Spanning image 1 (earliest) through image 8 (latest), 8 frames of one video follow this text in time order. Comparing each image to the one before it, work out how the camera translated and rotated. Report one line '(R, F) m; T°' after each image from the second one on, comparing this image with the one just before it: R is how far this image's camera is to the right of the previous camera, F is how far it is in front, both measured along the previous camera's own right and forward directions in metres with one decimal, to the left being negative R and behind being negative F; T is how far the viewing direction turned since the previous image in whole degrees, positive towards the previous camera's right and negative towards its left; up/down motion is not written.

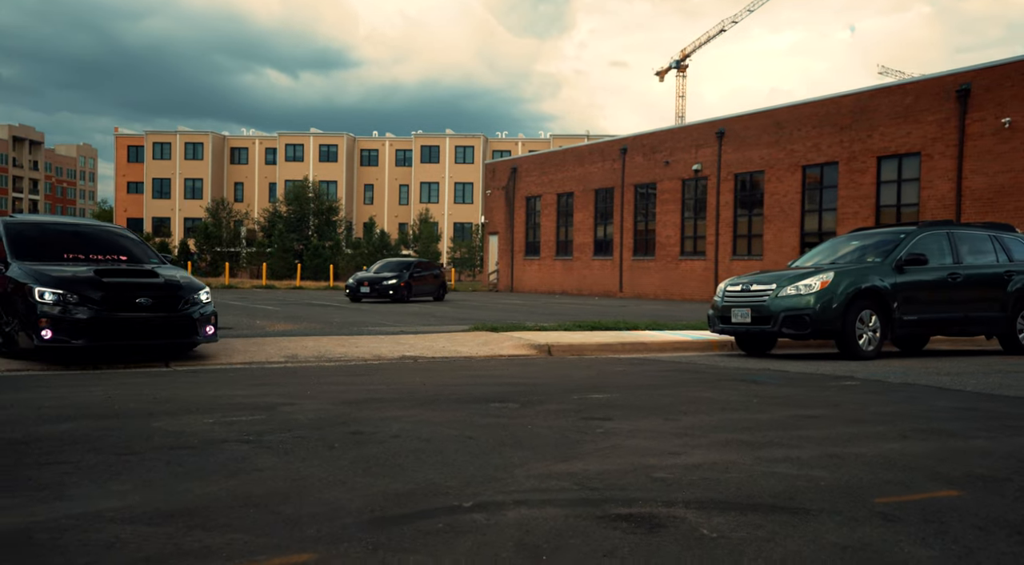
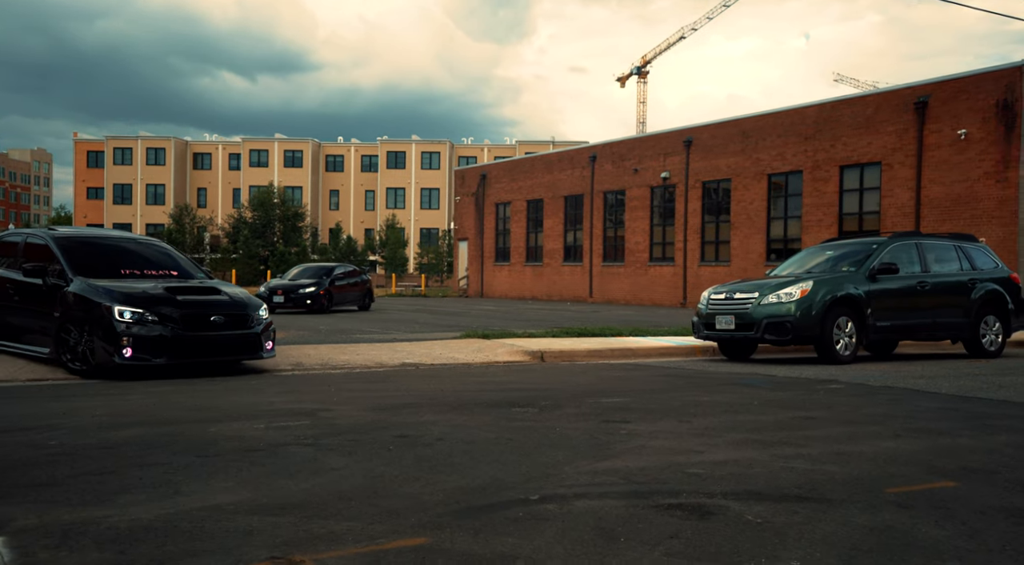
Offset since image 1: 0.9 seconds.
(-0.5, -0.6) m; +2°
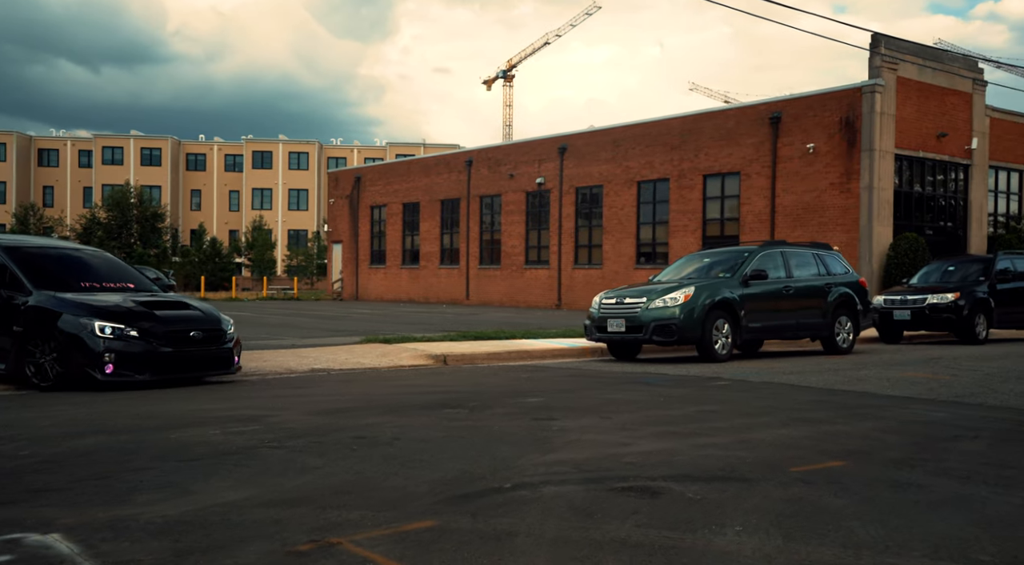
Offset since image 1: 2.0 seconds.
(-0.7, -0.7) m; +8°
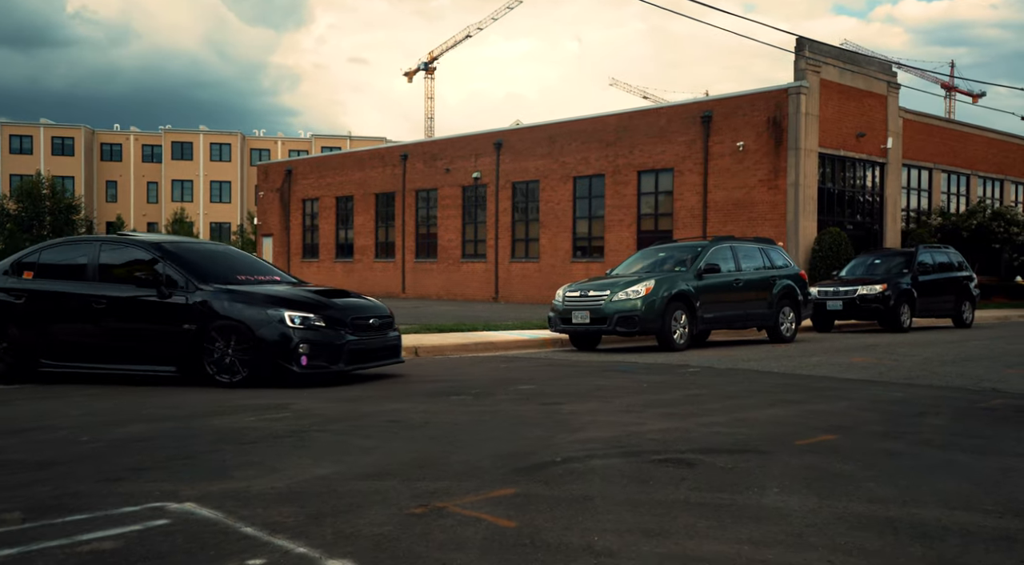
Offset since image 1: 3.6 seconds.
(-0.9, -0.6) m; +5°
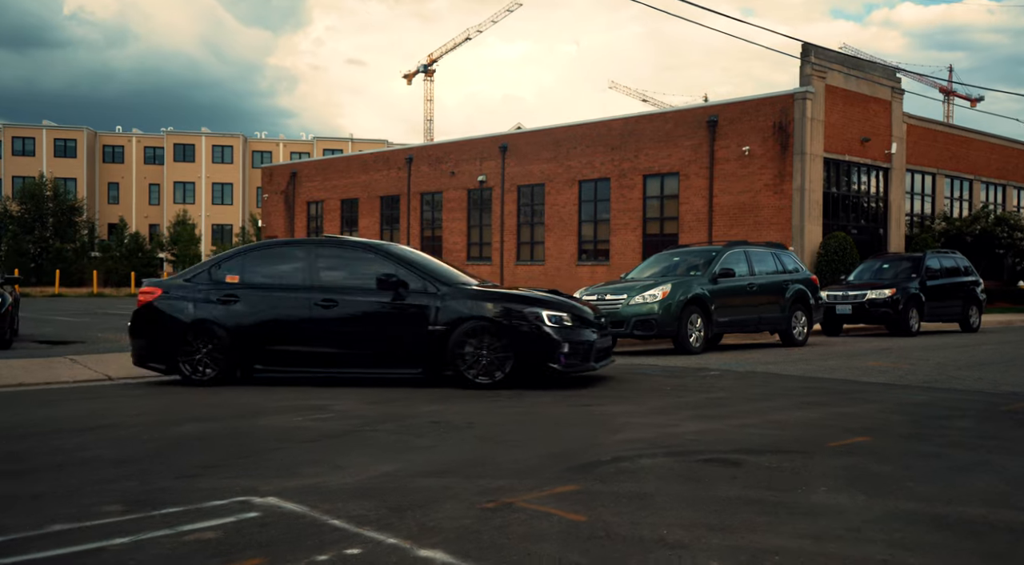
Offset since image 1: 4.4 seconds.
(-0.4, -0.2) m; 0°
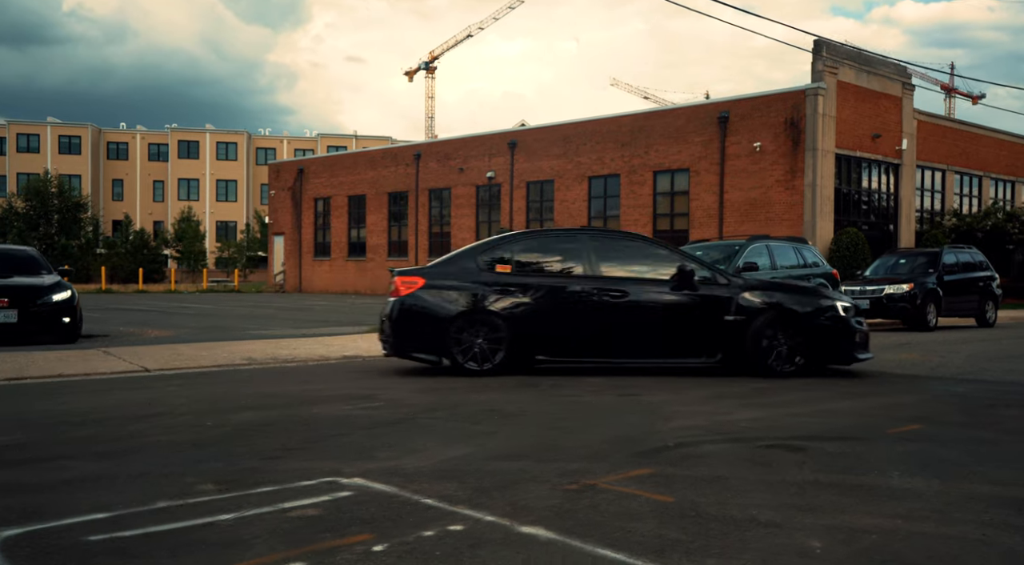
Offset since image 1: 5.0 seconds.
(-0.5, 0.0) m; 0°
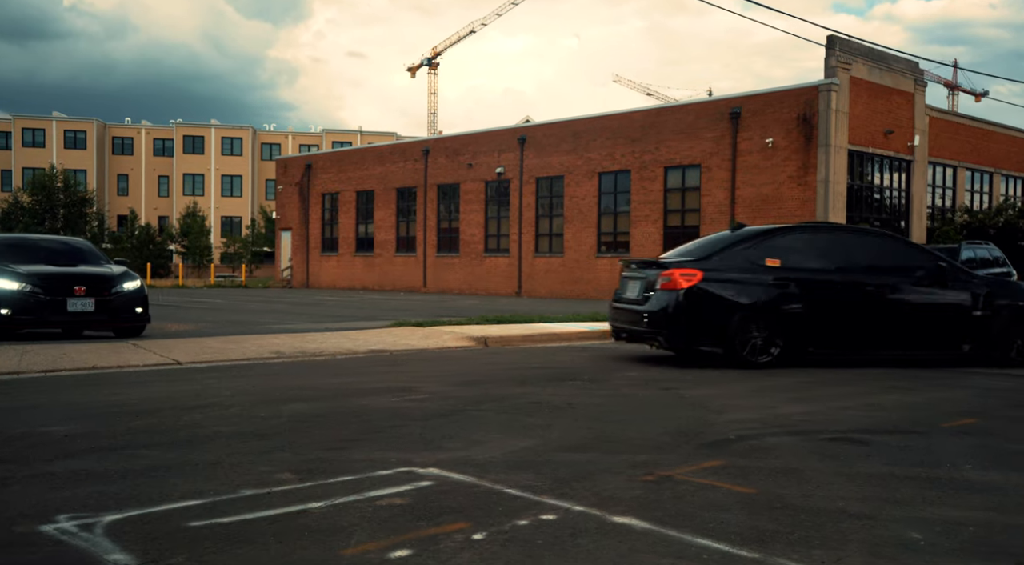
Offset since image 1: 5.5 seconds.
(-0.4, +0.1) m; 0°
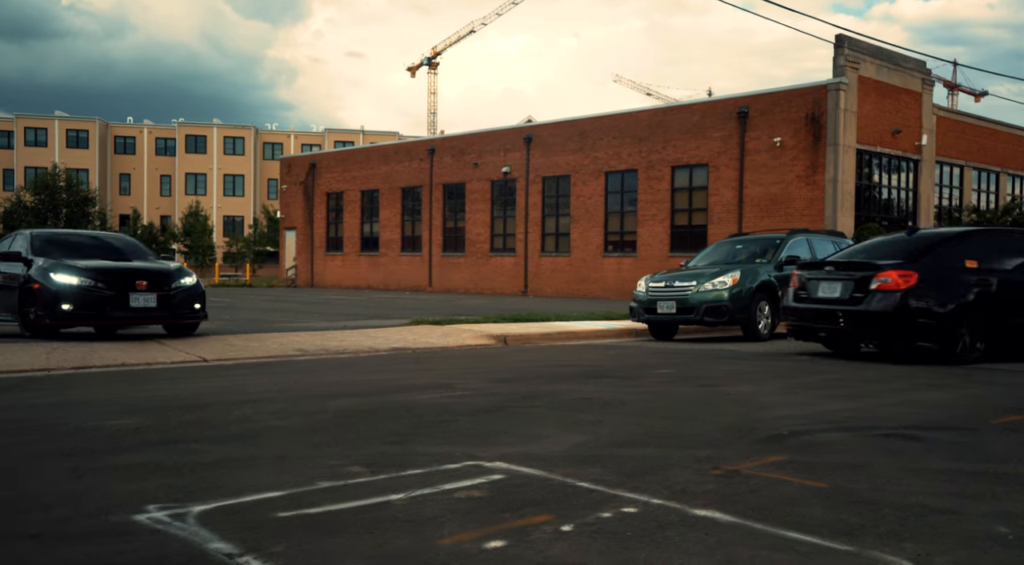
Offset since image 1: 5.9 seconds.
(-0.4, 0.0) m; 0°
